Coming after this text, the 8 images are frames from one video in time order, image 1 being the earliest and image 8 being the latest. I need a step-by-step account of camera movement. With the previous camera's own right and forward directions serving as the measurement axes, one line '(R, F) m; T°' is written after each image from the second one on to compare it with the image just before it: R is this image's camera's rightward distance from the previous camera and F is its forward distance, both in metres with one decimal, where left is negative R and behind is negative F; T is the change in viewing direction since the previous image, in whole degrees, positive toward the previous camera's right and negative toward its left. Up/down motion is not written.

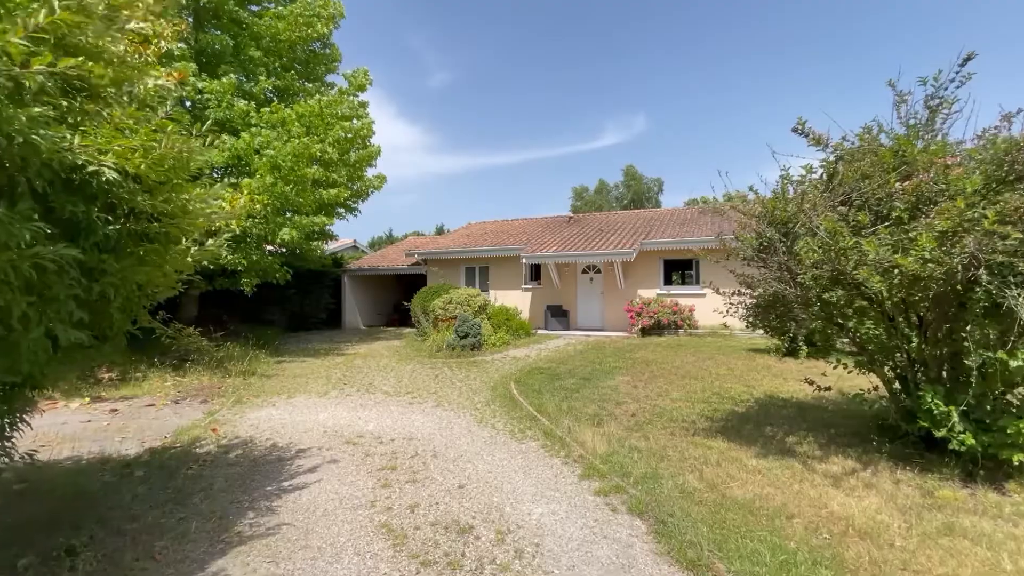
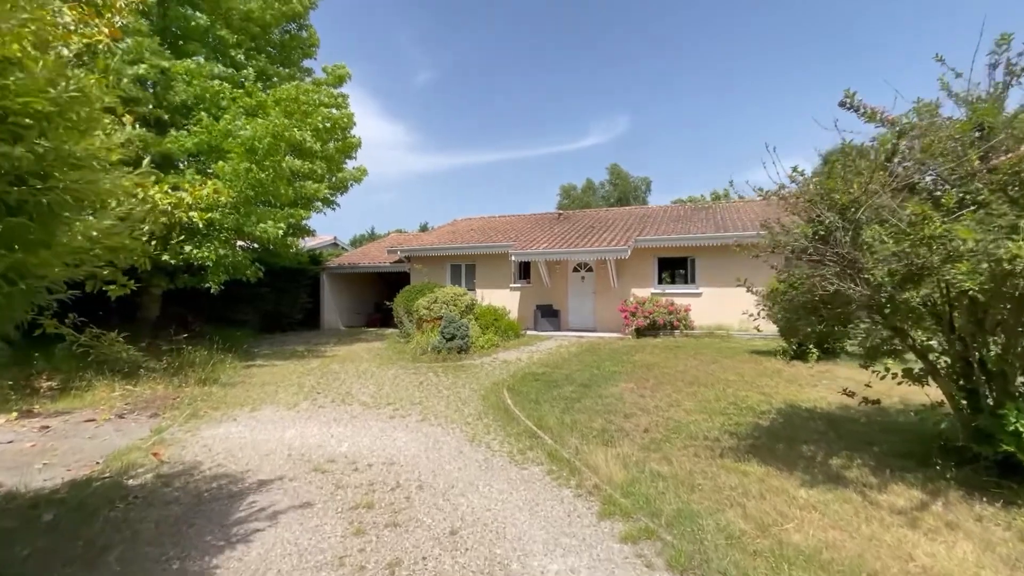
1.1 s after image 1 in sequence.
(-0.2, +1.0) m; +2°
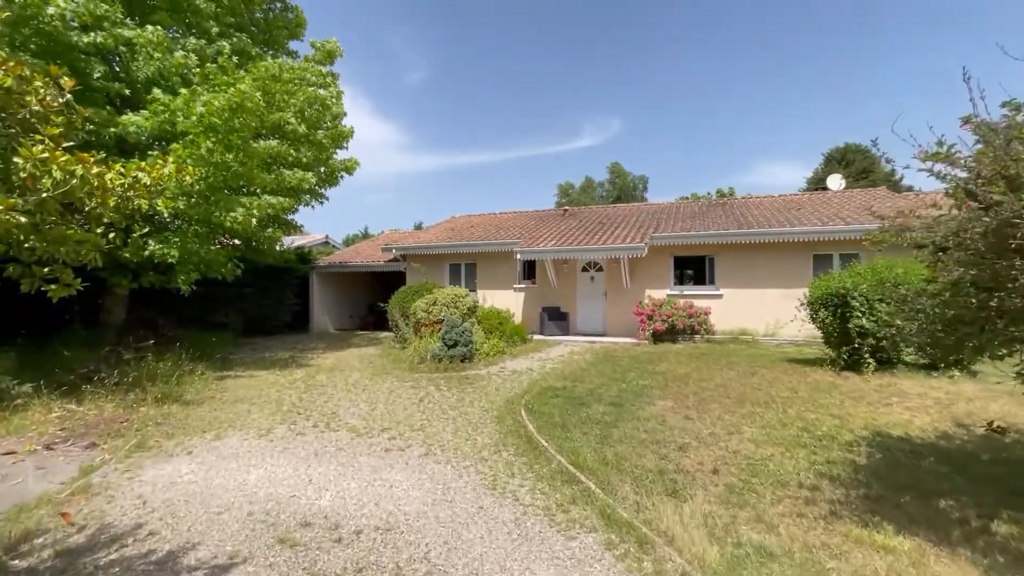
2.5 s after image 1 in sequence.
(-0.4, +1.5) m; +1°
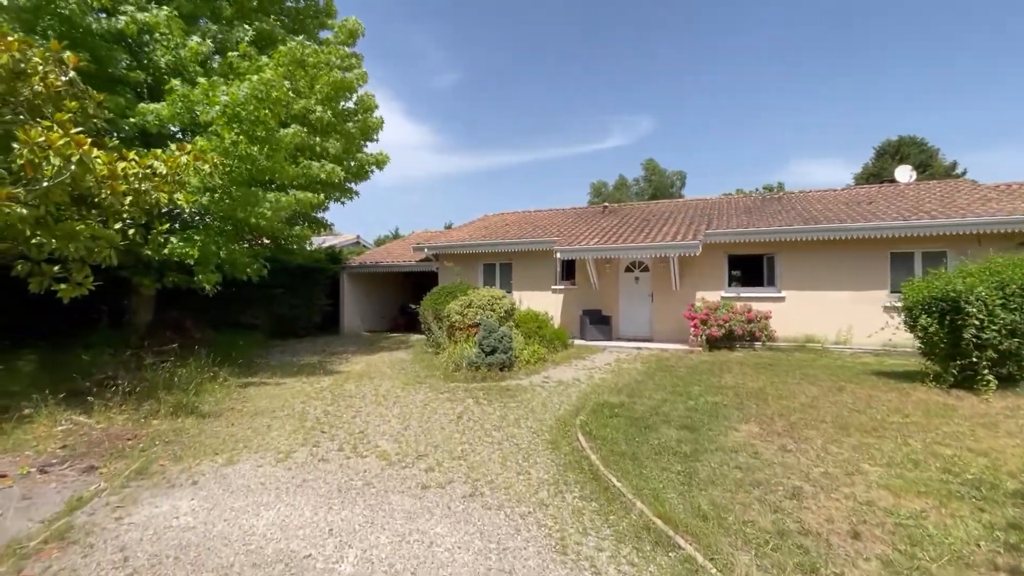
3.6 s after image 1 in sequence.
(-0.4, +1.1) m; -3°
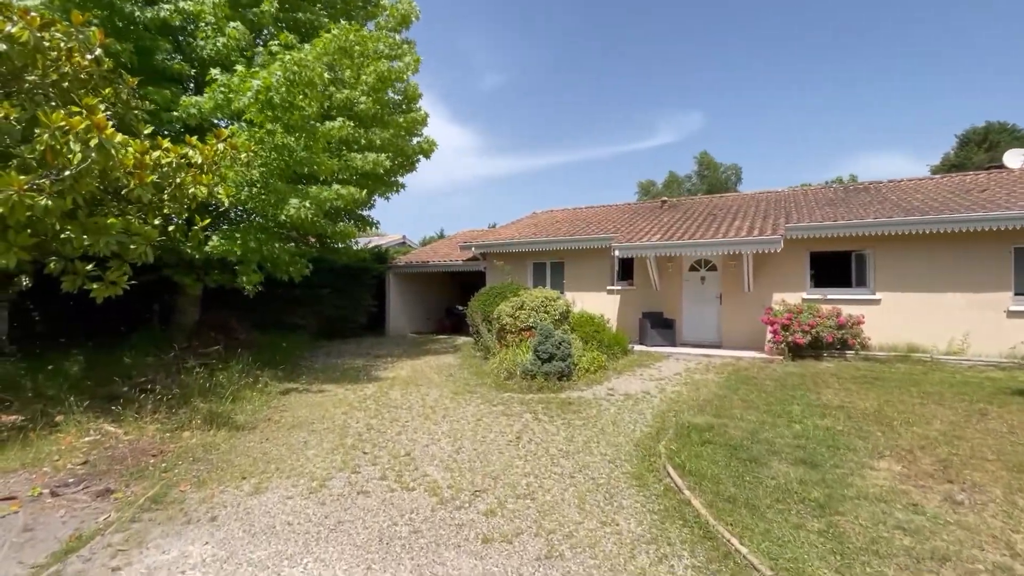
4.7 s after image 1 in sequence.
(-0.4, +1.1) m; -5°
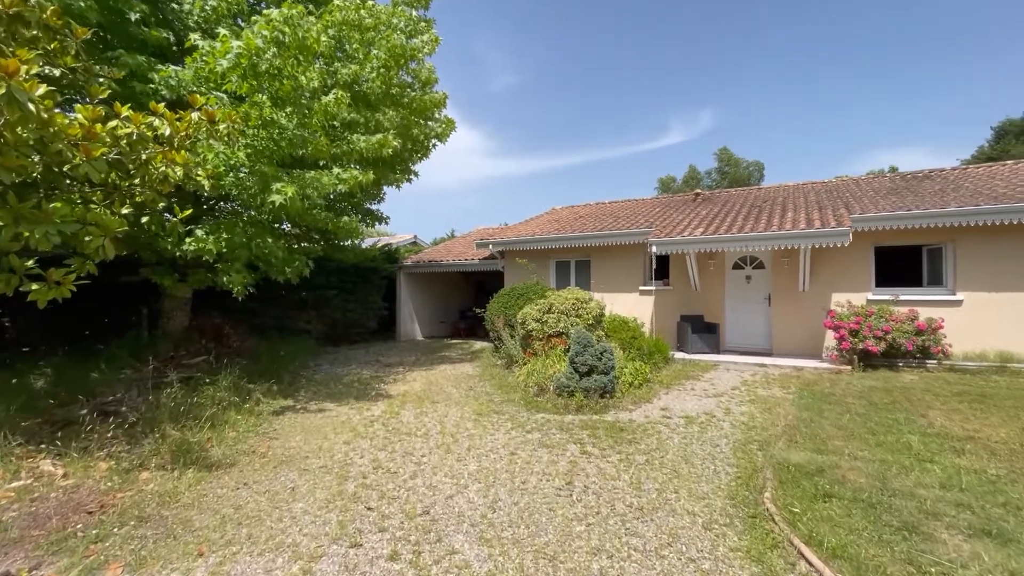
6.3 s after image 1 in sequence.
(-0.4, +1.6) m; -1°
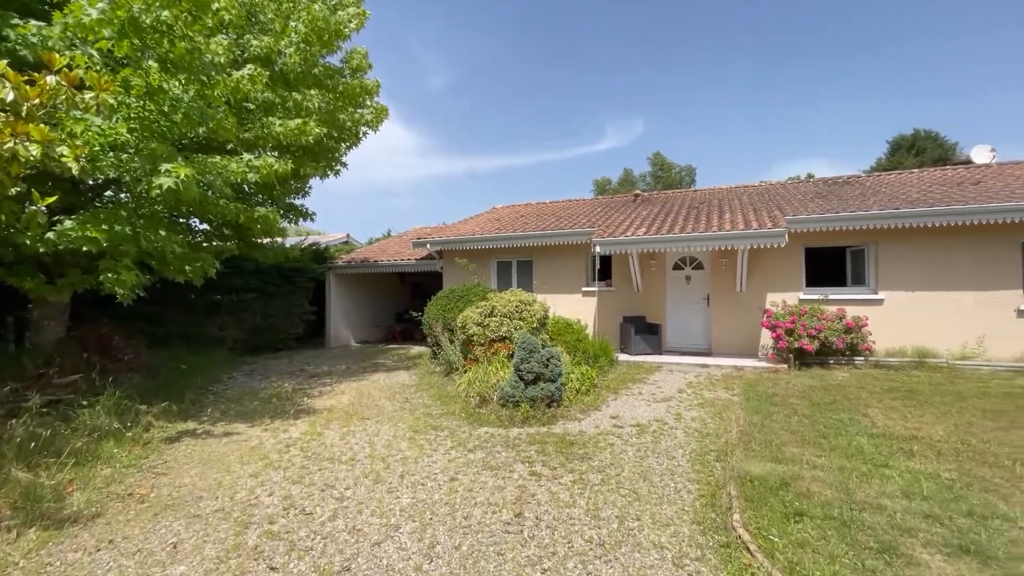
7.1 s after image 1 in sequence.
(0.0, +0.7) m; +7°
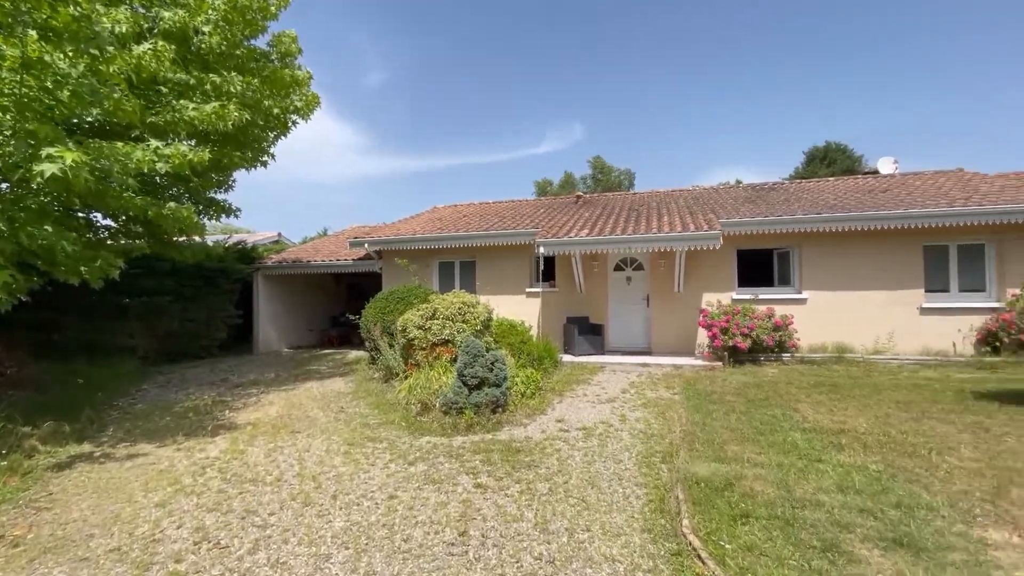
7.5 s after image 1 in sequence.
(0.0, +0.3) m; +7°
